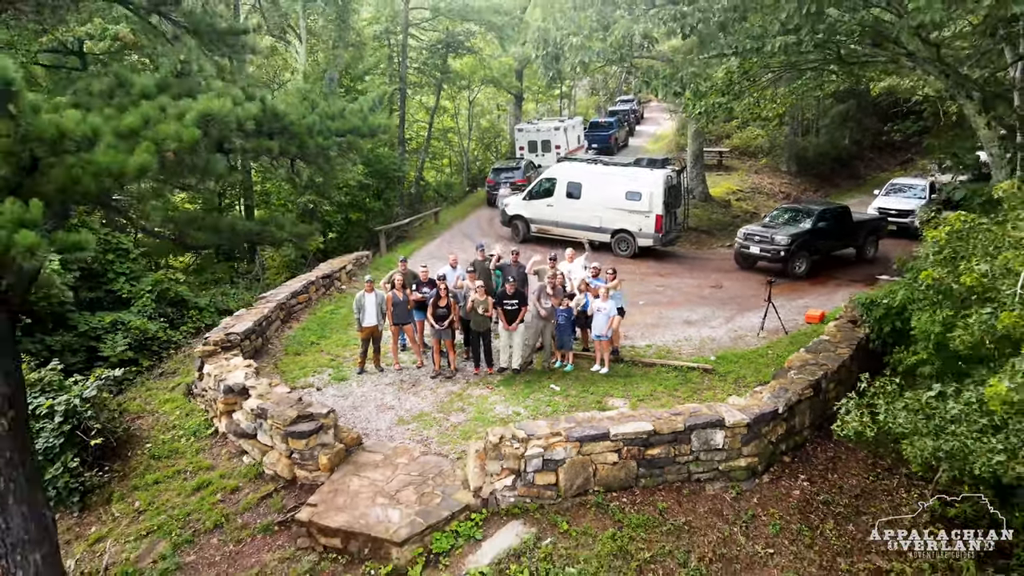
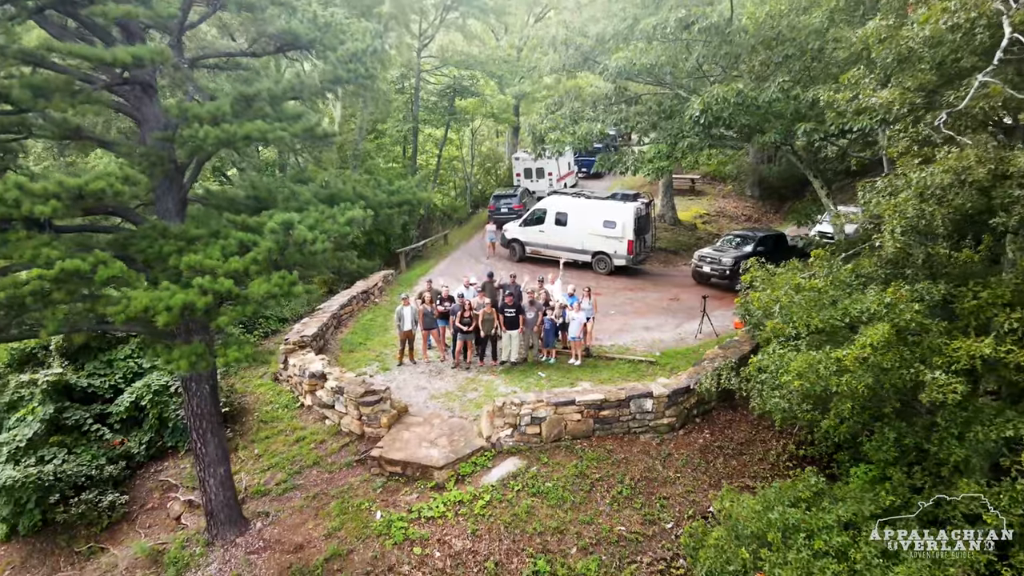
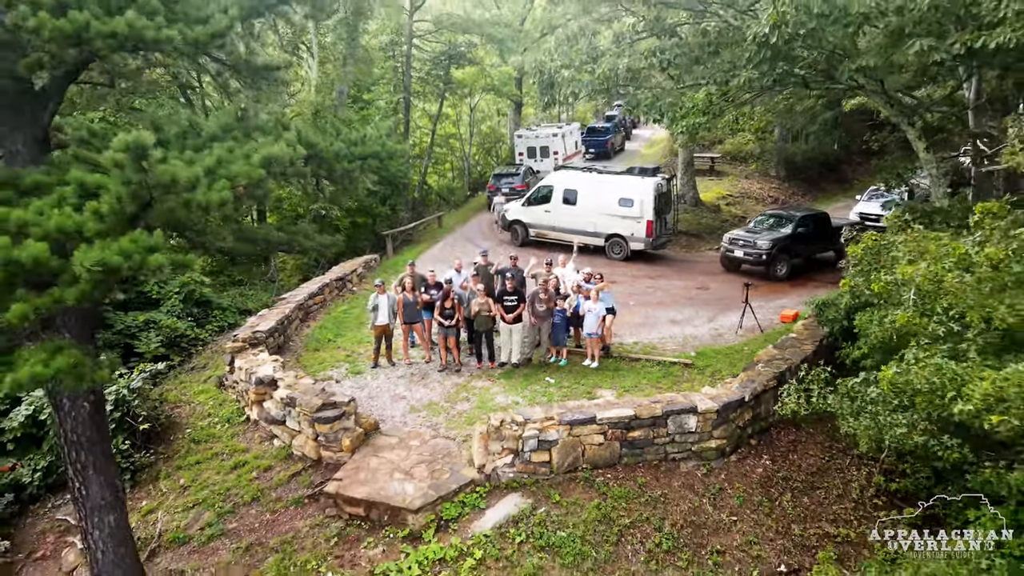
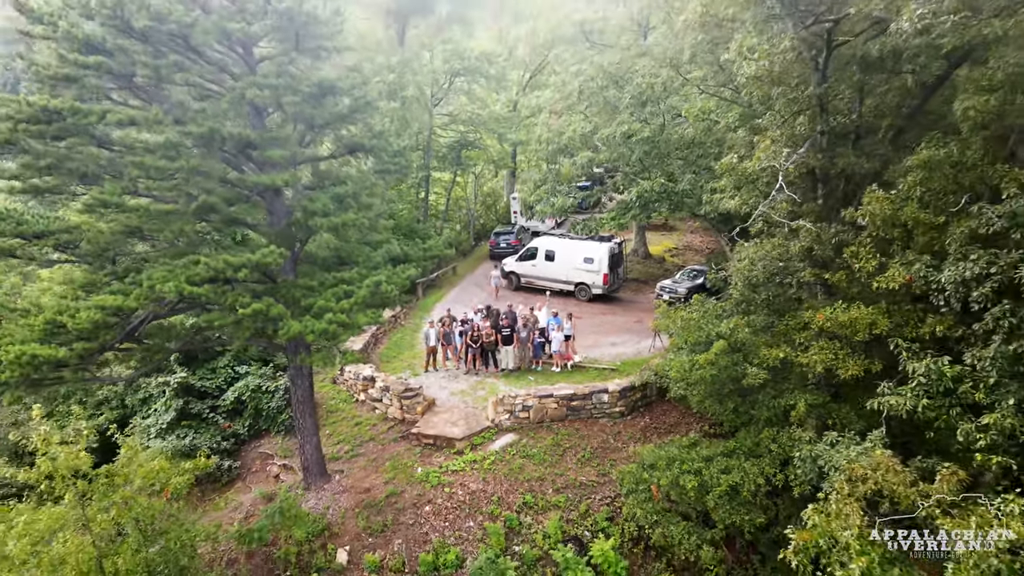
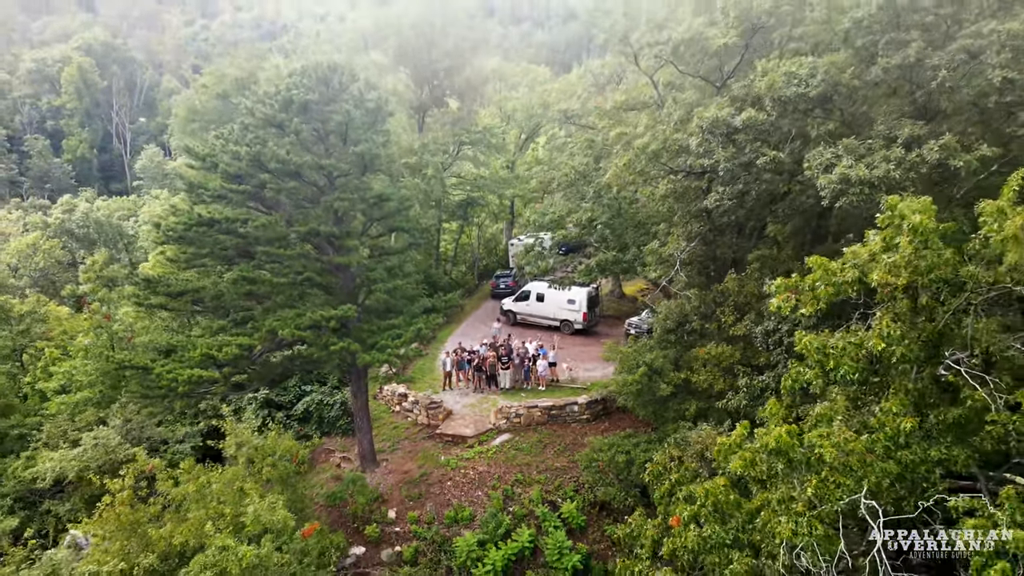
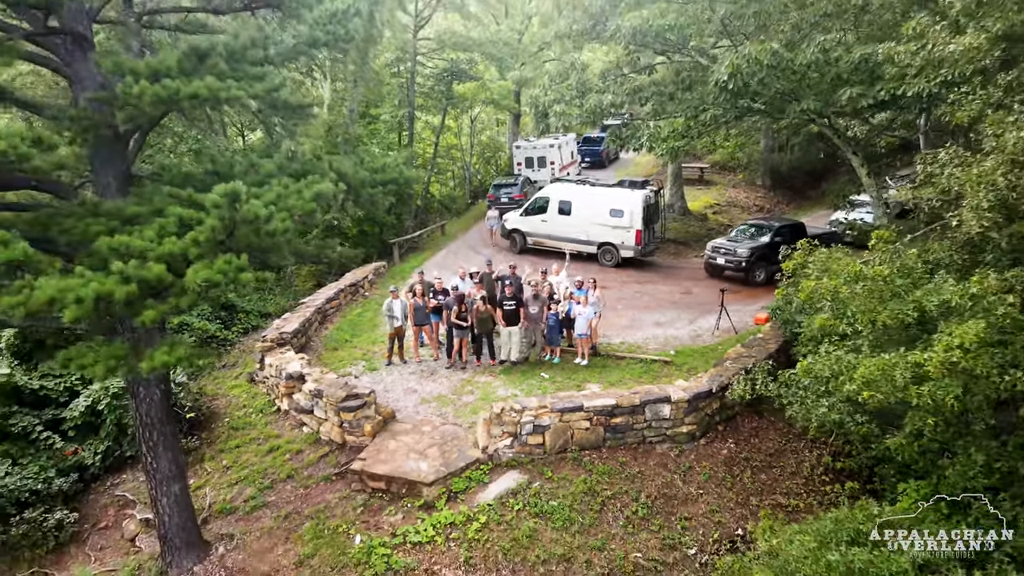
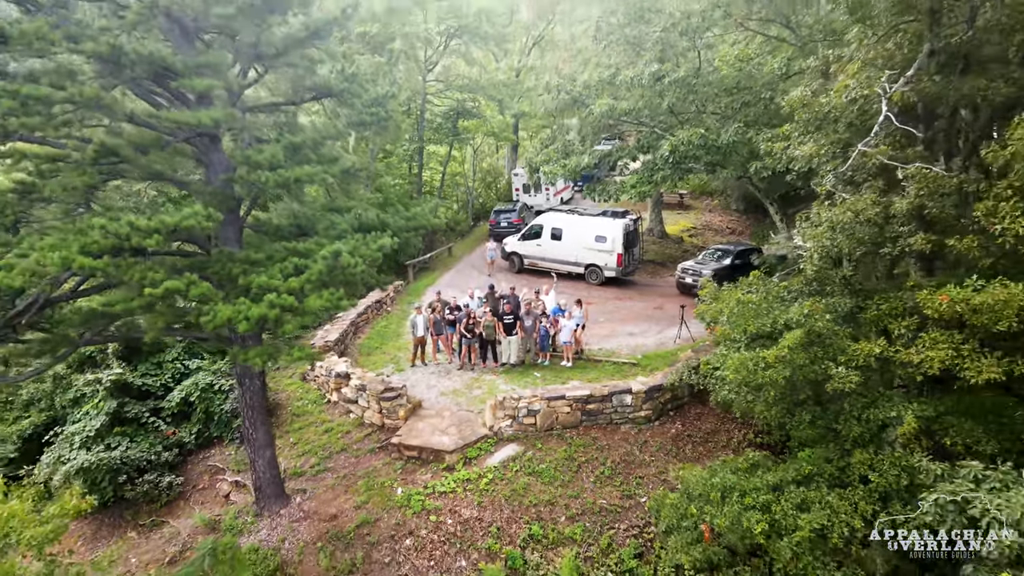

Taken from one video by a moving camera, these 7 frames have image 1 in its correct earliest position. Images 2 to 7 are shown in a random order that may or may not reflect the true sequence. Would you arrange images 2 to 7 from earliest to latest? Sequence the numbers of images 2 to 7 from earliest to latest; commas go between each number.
3, 6, 2, 7, 4, 5
